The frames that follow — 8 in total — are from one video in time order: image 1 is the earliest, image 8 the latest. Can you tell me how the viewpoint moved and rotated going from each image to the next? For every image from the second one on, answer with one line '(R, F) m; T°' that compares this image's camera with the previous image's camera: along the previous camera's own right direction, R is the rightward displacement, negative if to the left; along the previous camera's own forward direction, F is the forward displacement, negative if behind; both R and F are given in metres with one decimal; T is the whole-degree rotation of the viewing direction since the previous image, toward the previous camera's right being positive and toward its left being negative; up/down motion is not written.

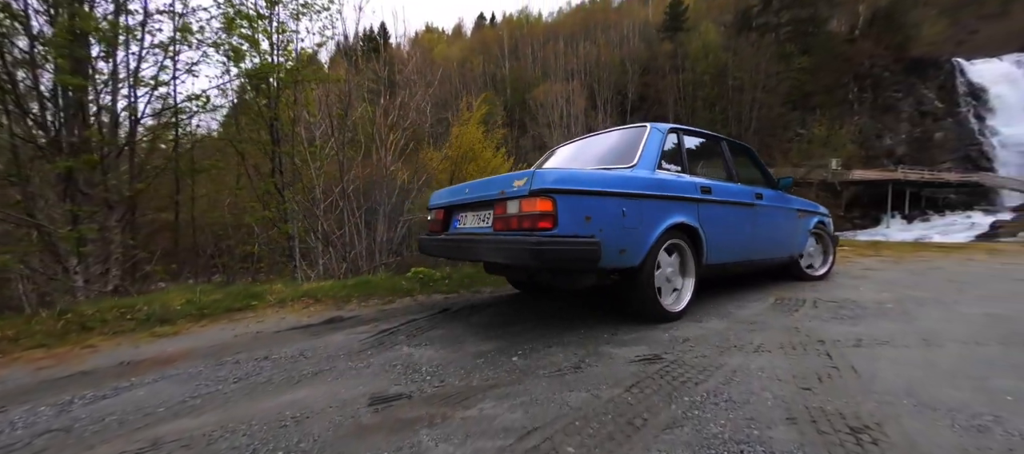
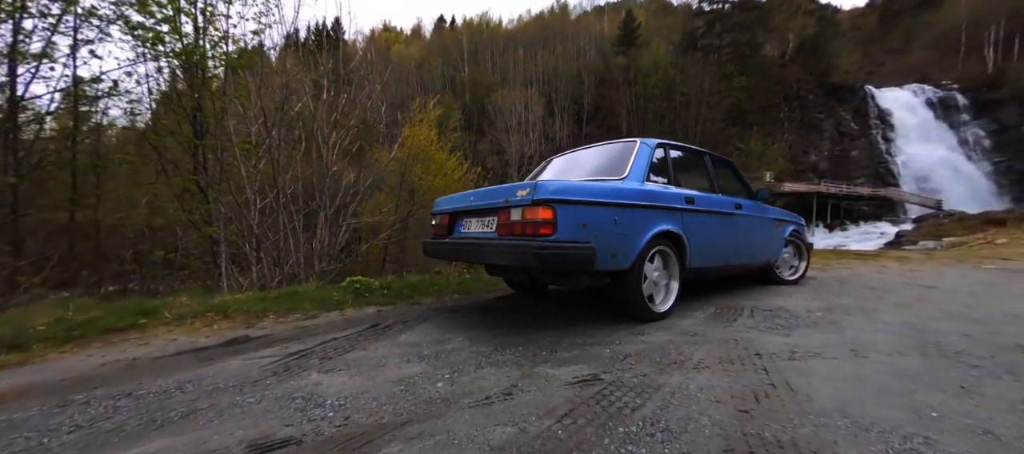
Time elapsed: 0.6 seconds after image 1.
(+0.1, +0.2) m; +6°
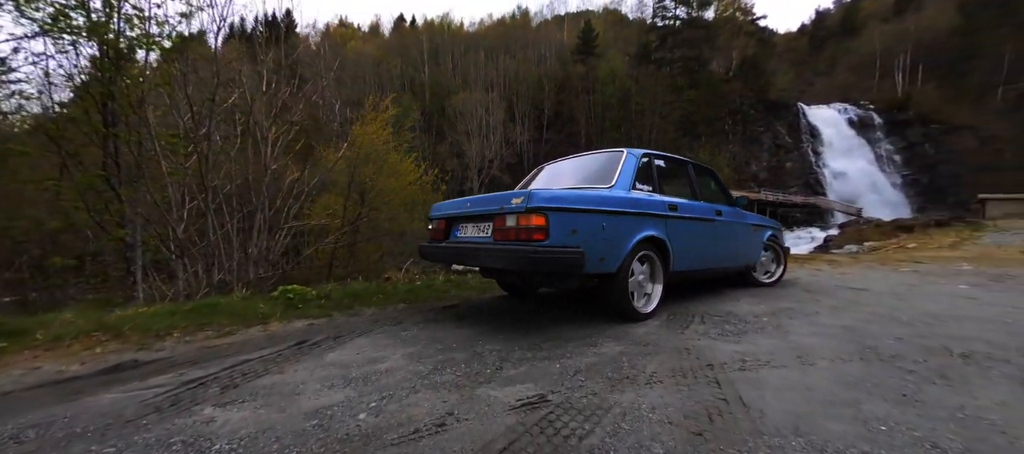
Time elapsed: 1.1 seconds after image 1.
(+0.1, +0.2) m; +6°
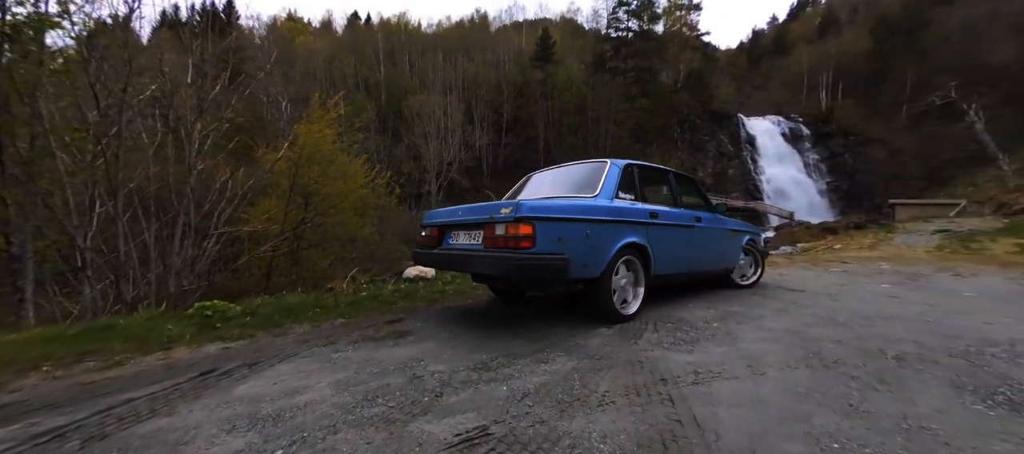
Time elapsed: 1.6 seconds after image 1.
(+0.1, +0.2) m; +6°
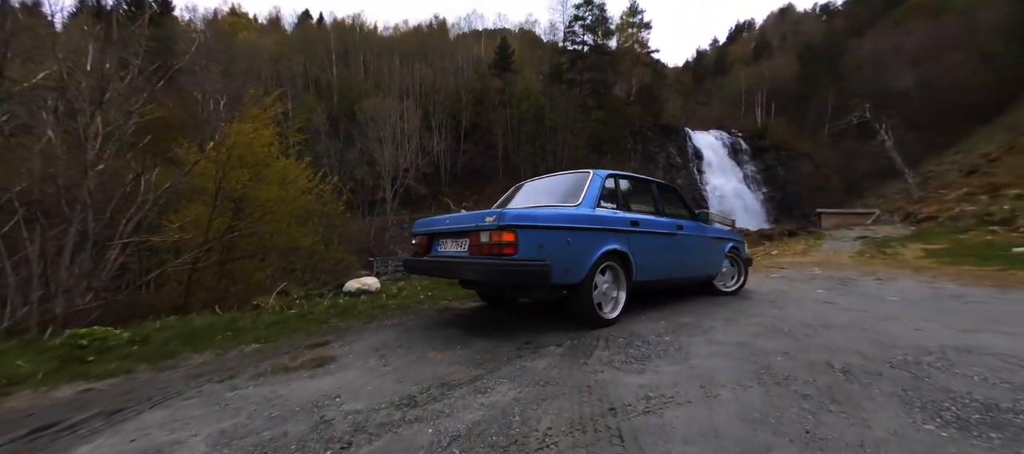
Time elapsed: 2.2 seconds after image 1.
(+0.1, +0.3) m; +6°
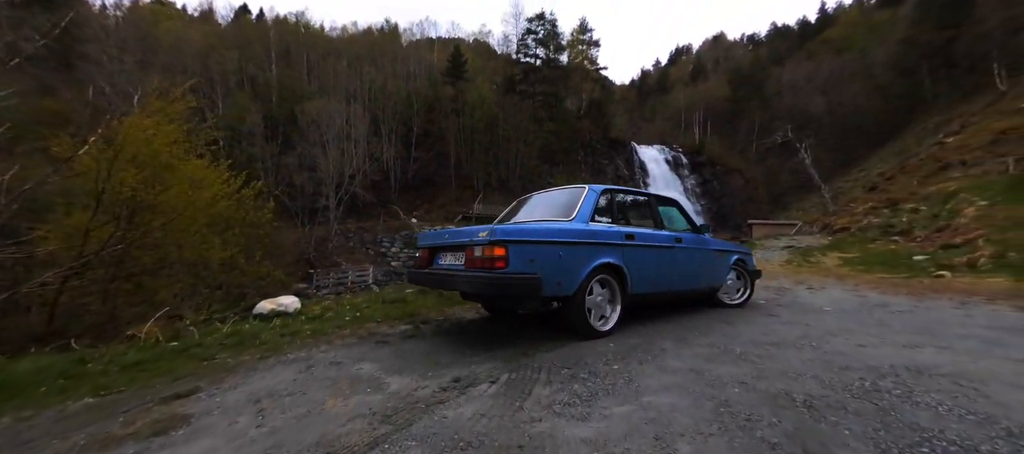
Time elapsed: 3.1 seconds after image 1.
(+0.2, +0.4) m; +7°
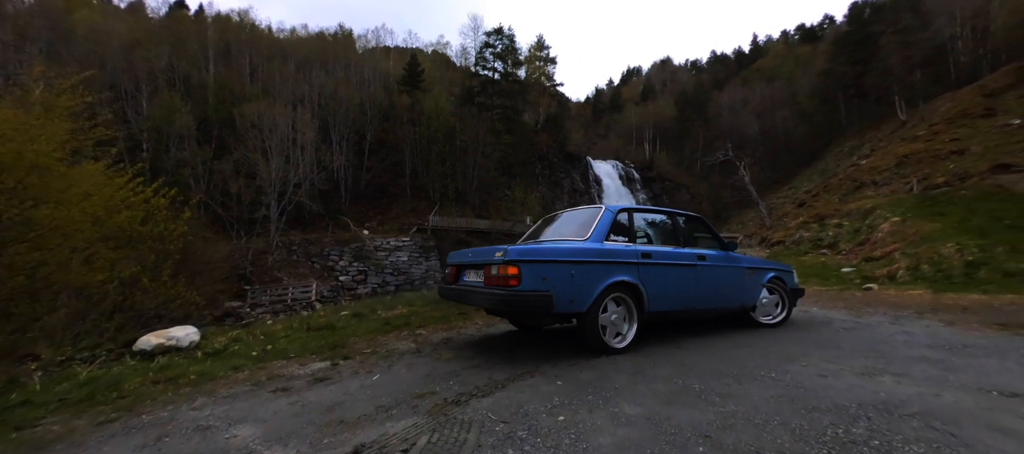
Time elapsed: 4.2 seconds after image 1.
(+0.2, +0.5) m; +6°
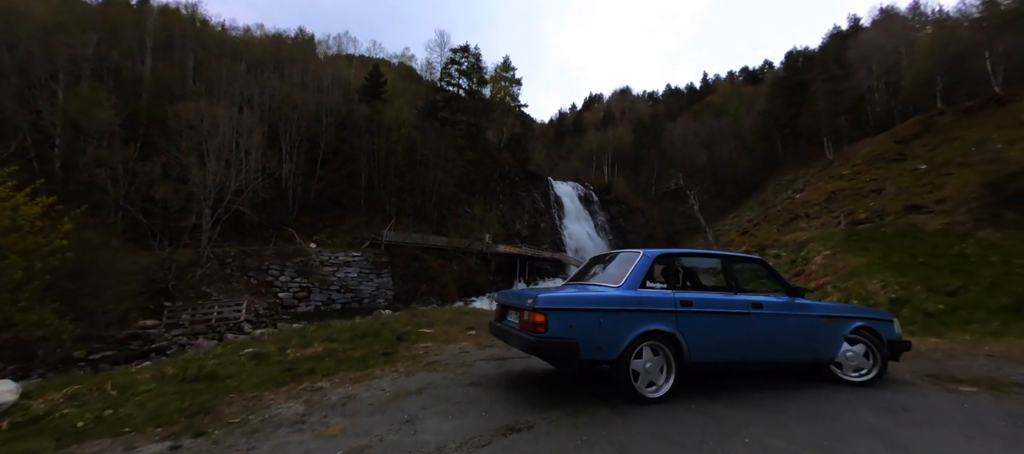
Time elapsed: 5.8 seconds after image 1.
(+0.4, +0.5) m; +6°
